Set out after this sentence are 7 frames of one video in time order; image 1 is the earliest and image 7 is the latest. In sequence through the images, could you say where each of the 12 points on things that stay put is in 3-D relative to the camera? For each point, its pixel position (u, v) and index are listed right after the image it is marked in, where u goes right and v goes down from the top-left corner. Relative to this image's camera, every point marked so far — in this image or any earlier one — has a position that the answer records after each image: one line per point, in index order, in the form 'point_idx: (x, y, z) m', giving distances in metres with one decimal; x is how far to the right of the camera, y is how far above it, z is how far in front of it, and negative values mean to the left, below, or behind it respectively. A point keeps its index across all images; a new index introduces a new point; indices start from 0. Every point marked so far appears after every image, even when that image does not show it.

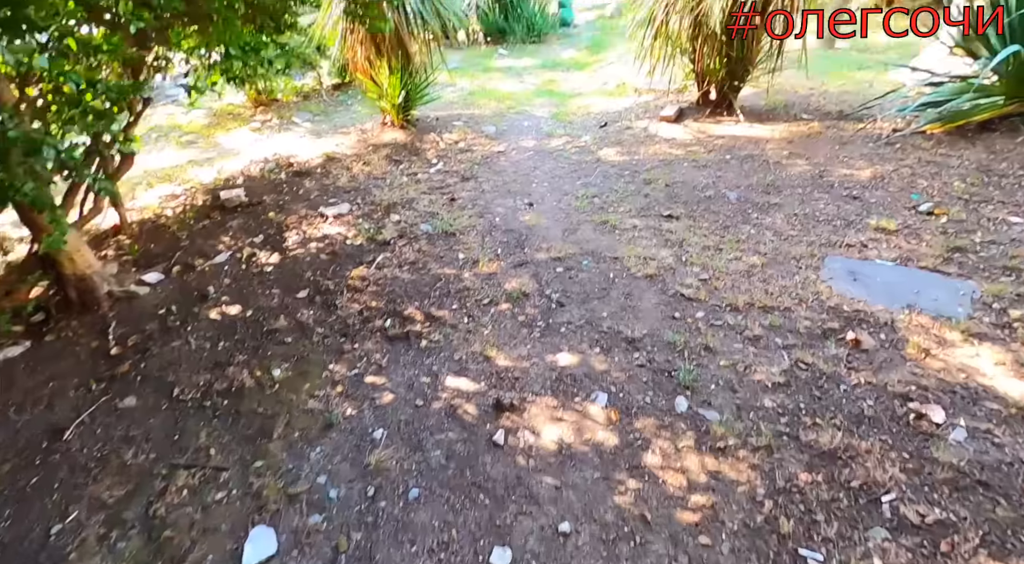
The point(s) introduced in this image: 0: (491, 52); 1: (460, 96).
0: (-0.2, +2.6, +6.9) m
1: (-0.4, +1.5, +5.0) m
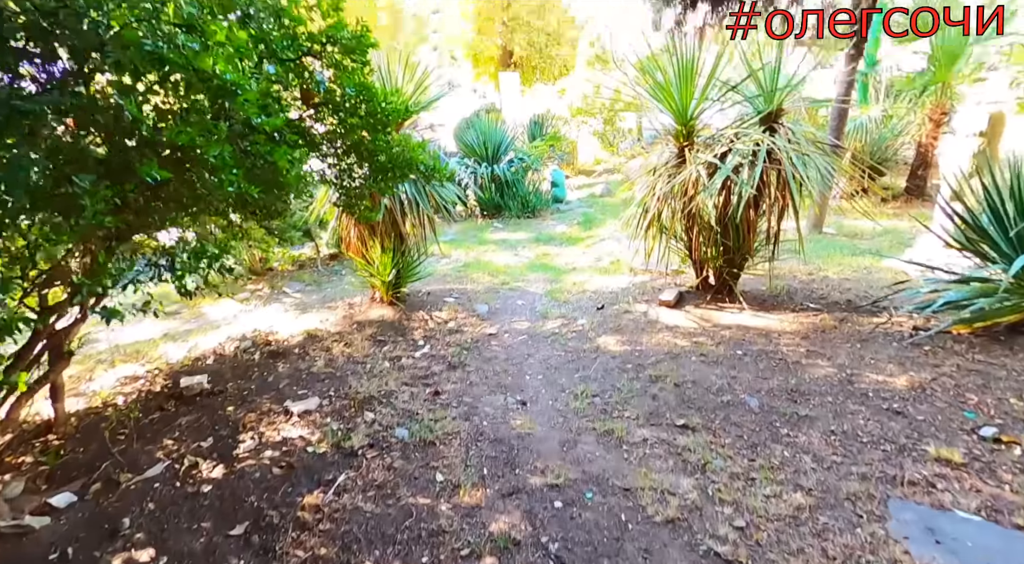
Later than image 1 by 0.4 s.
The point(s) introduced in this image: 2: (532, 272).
0: (-0.3, +0.6, +7.1) m
1: (-0.5, +0.1, +5.0) m
2: (+0.2, +0.1, +4.8) m
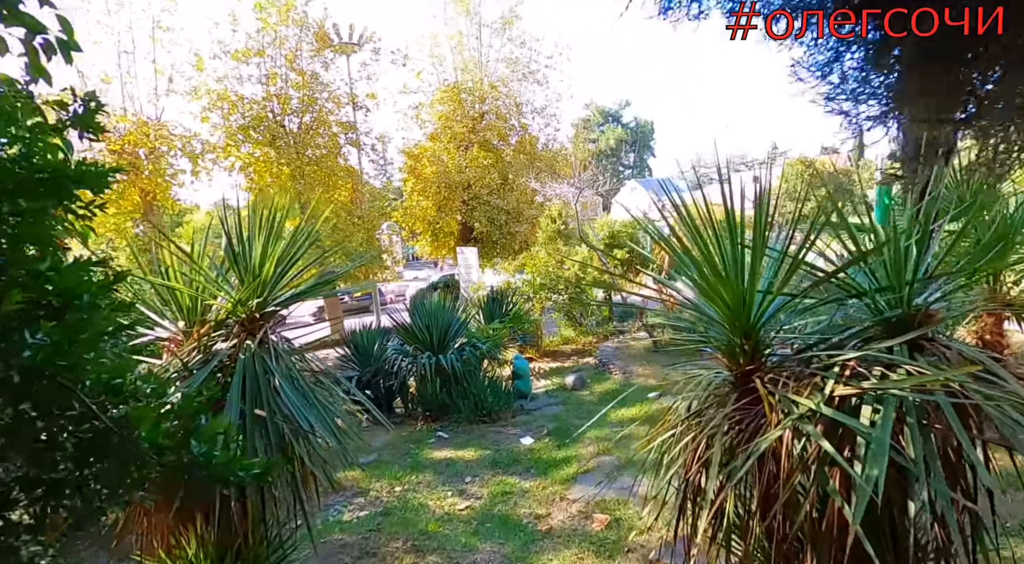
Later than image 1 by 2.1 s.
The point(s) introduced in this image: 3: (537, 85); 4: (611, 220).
0: (-0.8, -1.3, +5.4) m
1: (-0.8, -1.3, +3.2) m
2: (-0.1, -1.3, +3.1) m
3: (+0.7, +5.2, +16.3) m
4: (+1.6, +1.0, +10.0) m
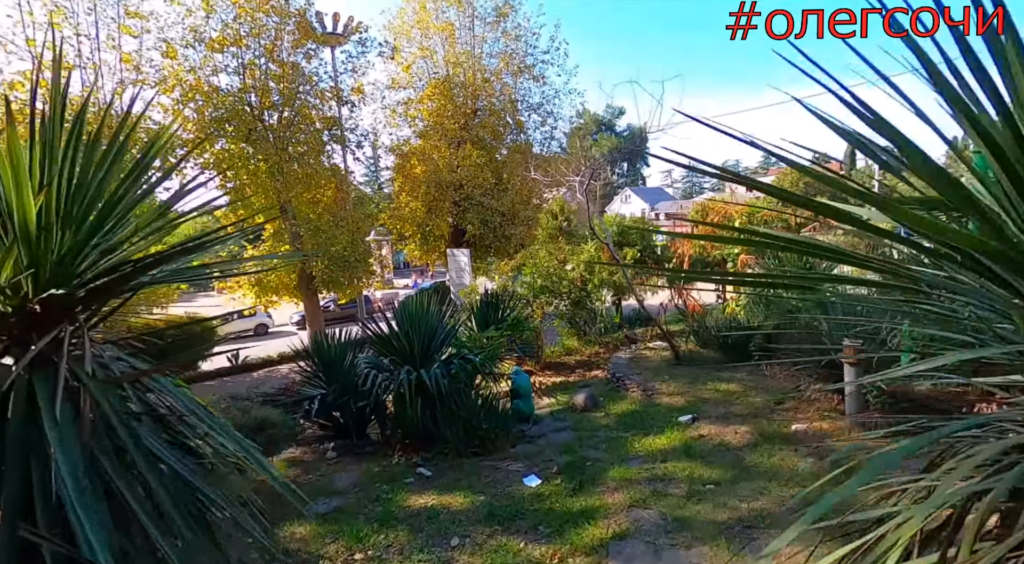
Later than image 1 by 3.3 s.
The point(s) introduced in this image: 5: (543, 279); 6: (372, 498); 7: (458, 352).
0: (-0.8, -1.3, +4.3) m
1: (-0.8, -1.2, +2.1) m
2: (-0.1, -1.2, +2.0) m
3: (+0.5, +5.1, +15.4) m
4: (+1.5, +1.0, +9.0) m
5: (+0.4, +0.1, +7.9) m
6: (-0.9, -1.3, +3.7) m
7: (-0.5, -0.7, +5.6) m
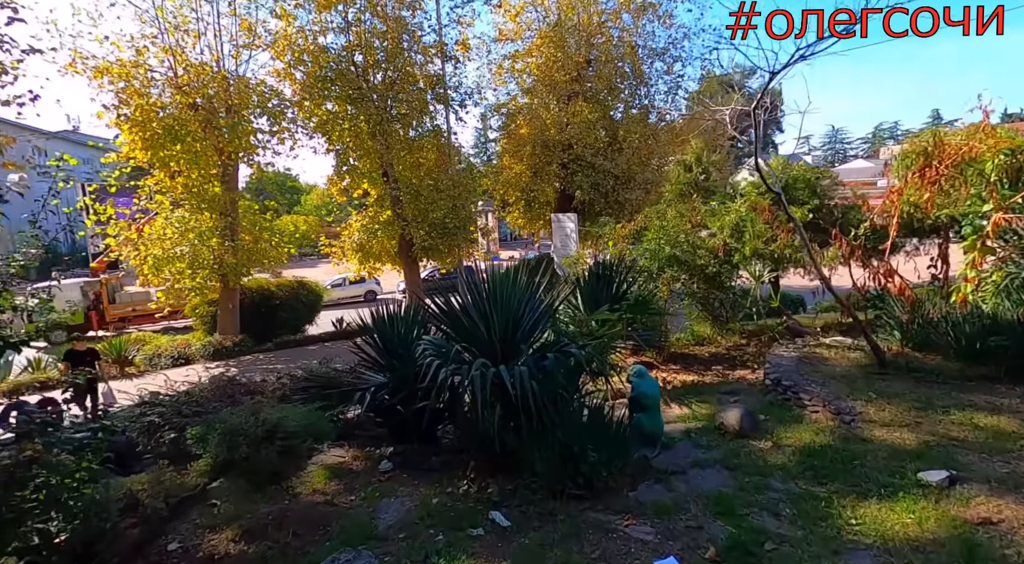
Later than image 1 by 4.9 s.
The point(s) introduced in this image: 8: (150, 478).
0: (-0.2, -1.1, +2.8) m
1: (-0.6, -1.1, +0.7) m
2: (0.0, -1.1, +0.4) m
3: (+3.2, +5.6, +13.2) m
4: (+2.9, +1.3, +6.9) m
5: (+1.6, +0.4, +6.2) m
6: (-0.4, -1.1, +2.3) m
7: (+0.3, -0.4, +4.1) m
8: (-2.6, -1.4, +4.5) m
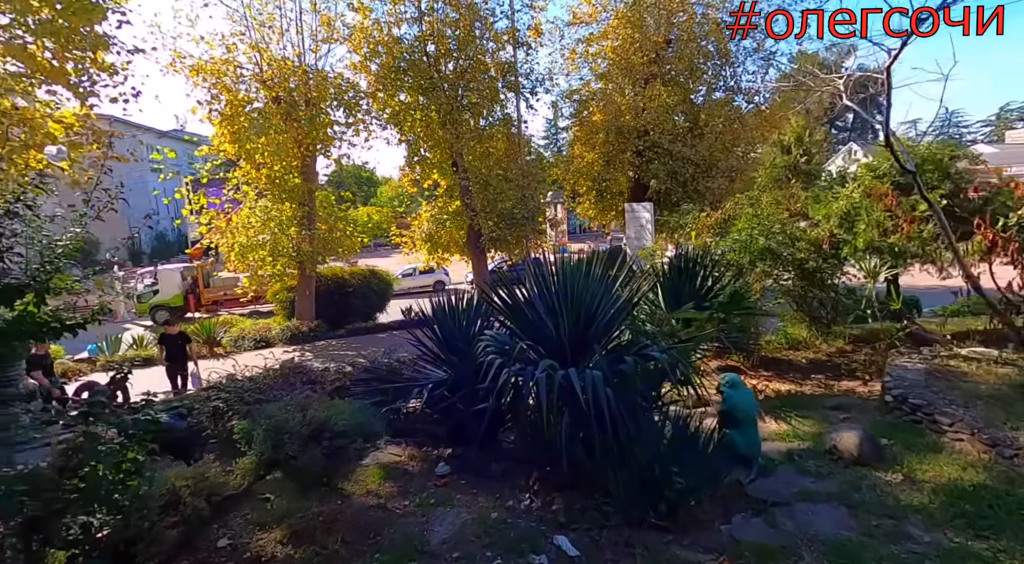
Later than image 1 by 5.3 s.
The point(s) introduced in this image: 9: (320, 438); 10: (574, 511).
0: (+0.1, -1.0, +2.4) m
1: (-0.5, -1.1, +0.3) m
2: (0.0, -1.1, 0.0) m
3: (+4.7, +5.7, +12.2) m
4: (+3.7, +1.3, +6.1) m
5: (+2.2, +0.4, +5.4) m
6: (-0.2, -1.0, +1.8) m
7: (+0.7, -0.4, +3.5) m
8: (-2.2, -1.3, +4.2) m
9: (-1.3, -1.1, +4.2) m
10: (+0.4, -1.4, +3.9) m
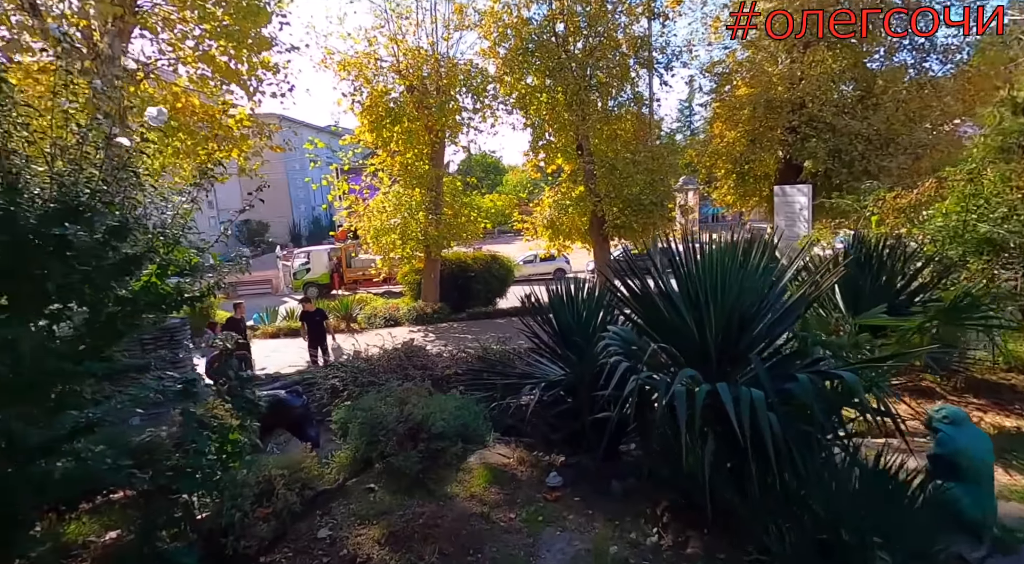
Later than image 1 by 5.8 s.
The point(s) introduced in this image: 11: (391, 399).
0: (+0.4, -1.0, +1.6) m
1: (-0.6, -1.0, -0.3) m
2: (-0.1, -1.1, -0.7) m
3: (+7.1, +5.7, +10.2) m
4: (+4.8, +1.2, +4.5) m
5: (+3.2, +0.4, +4.2) m
6: (+0.1, -1.0, +1.1) m
7: (+1.3, -0.3, +2.6) m
8: (-1.4, -1.2, +3.9) m
9: (-0.6, -0.9, +3.6) m
10: (+1.0, -1.4, +3.0) m
11: (-0.8, -0.8, +3.9) m
